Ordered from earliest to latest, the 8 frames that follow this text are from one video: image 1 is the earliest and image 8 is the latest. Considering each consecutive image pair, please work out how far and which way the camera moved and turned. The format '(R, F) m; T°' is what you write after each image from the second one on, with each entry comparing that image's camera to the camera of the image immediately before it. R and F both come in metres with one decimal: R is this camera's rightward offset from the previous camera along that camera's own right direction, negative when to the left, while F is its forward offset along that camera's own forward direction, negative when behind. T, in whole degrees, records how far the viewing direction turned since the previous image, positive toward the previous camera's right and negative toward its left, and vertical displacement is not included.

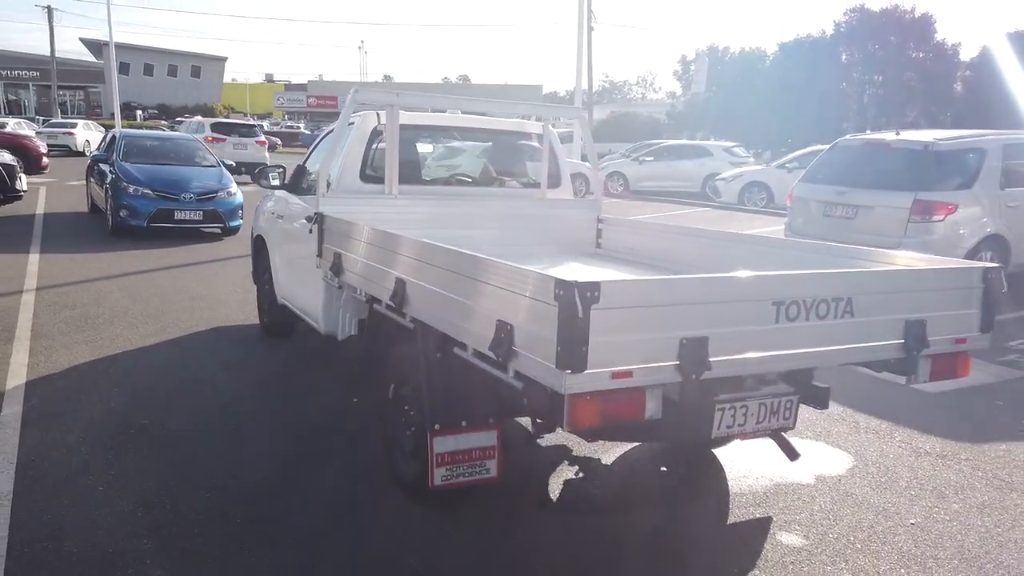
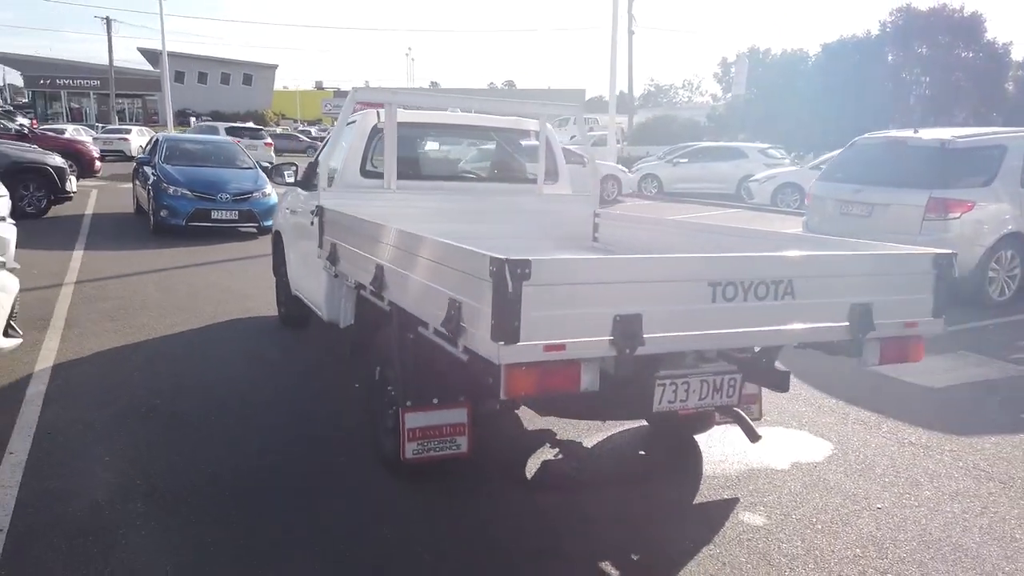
(+0.4, -0.2) m; -3°
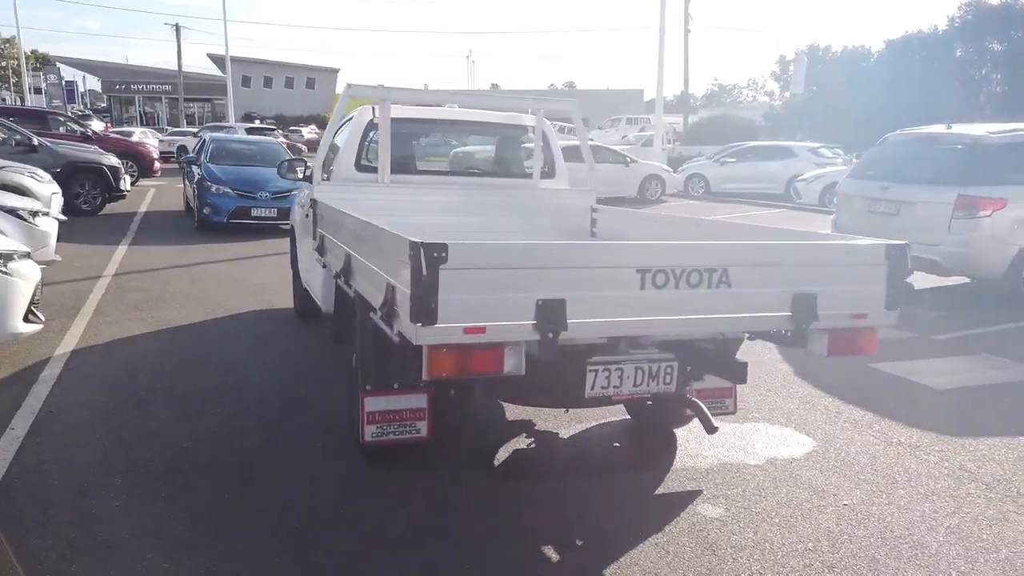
(+0.5, -0.1) m; -4°
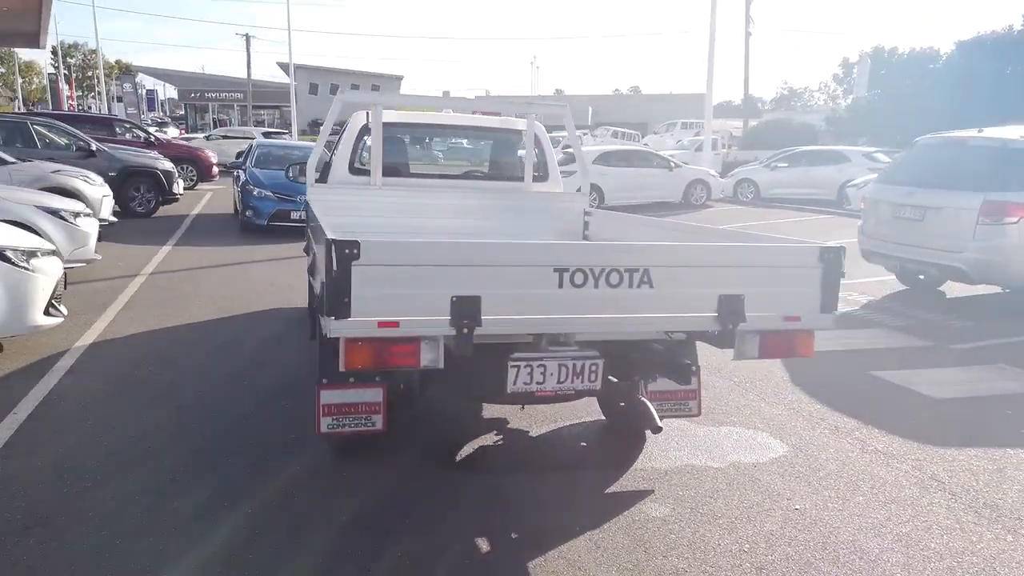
(+0.6, -0.1) m; -5°
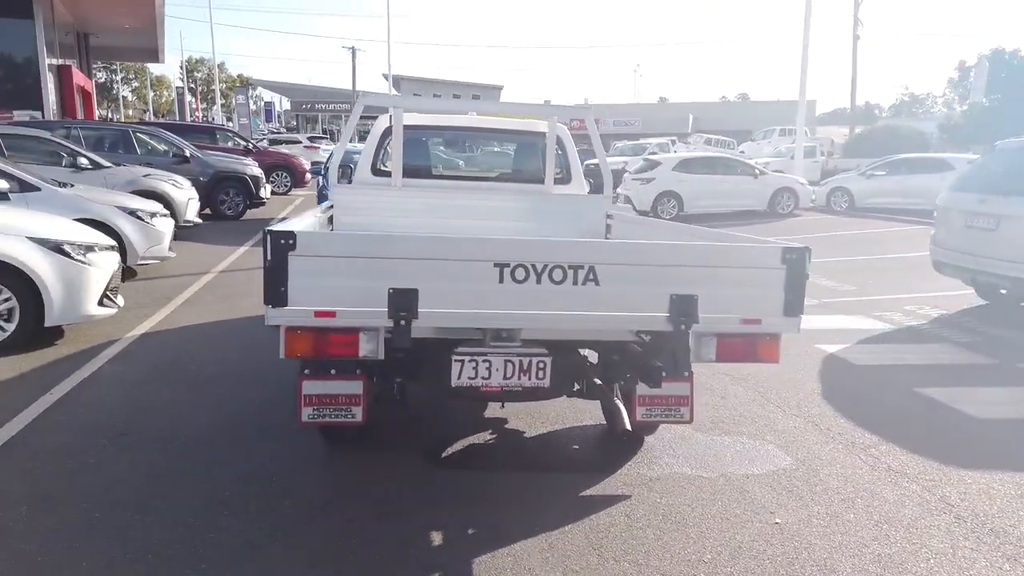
(+0.7, 0.0) m; -7°
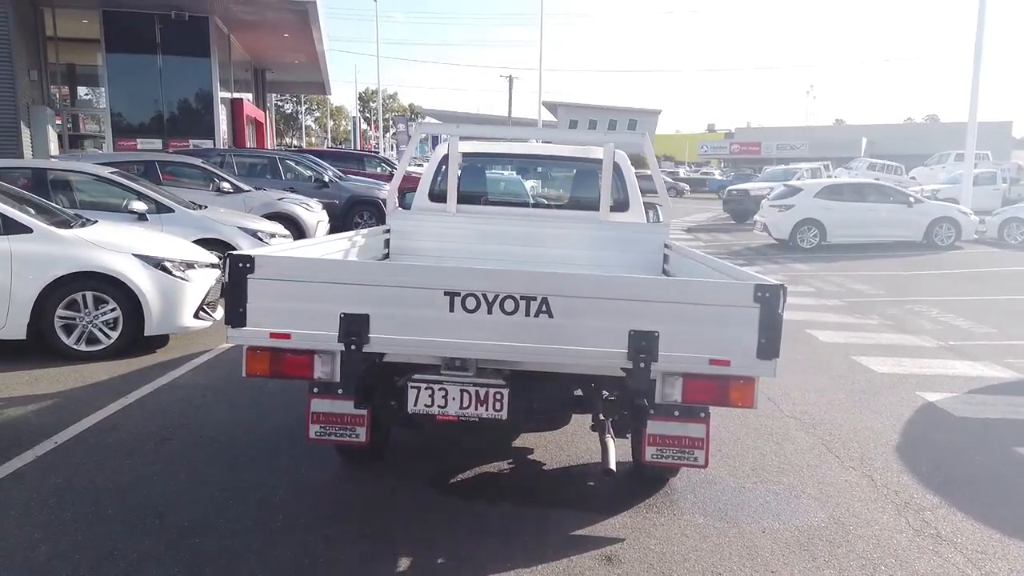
(+0.8, +0.1) m; -11°
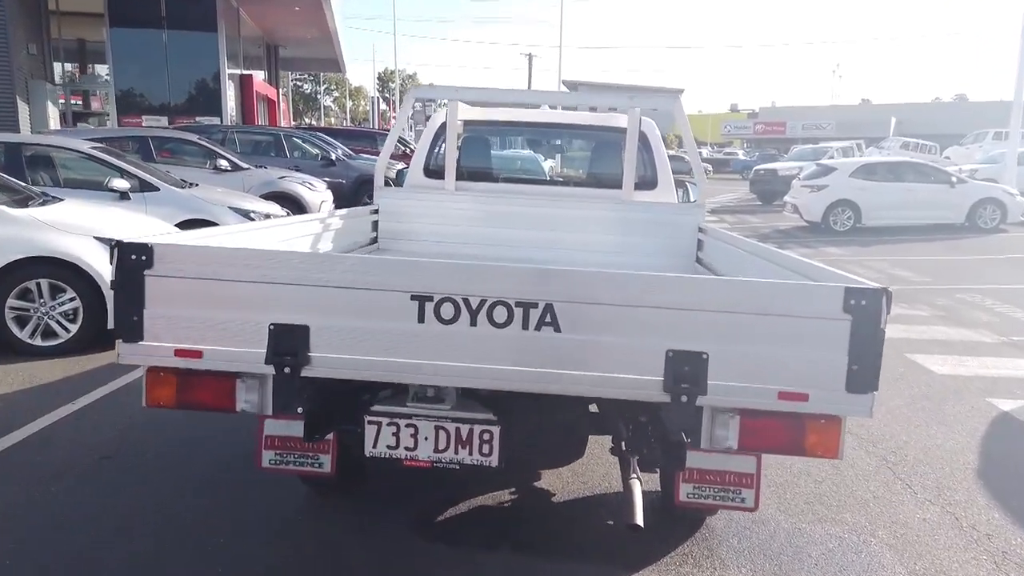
(+0.1, +0.9) m; -1°
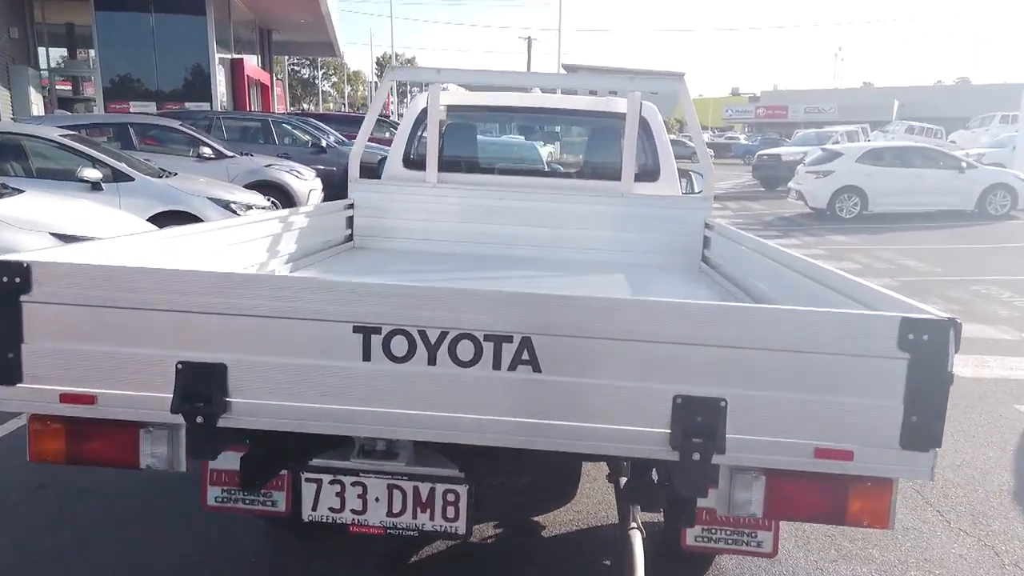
(+0.1, +0.5) m; 0°
